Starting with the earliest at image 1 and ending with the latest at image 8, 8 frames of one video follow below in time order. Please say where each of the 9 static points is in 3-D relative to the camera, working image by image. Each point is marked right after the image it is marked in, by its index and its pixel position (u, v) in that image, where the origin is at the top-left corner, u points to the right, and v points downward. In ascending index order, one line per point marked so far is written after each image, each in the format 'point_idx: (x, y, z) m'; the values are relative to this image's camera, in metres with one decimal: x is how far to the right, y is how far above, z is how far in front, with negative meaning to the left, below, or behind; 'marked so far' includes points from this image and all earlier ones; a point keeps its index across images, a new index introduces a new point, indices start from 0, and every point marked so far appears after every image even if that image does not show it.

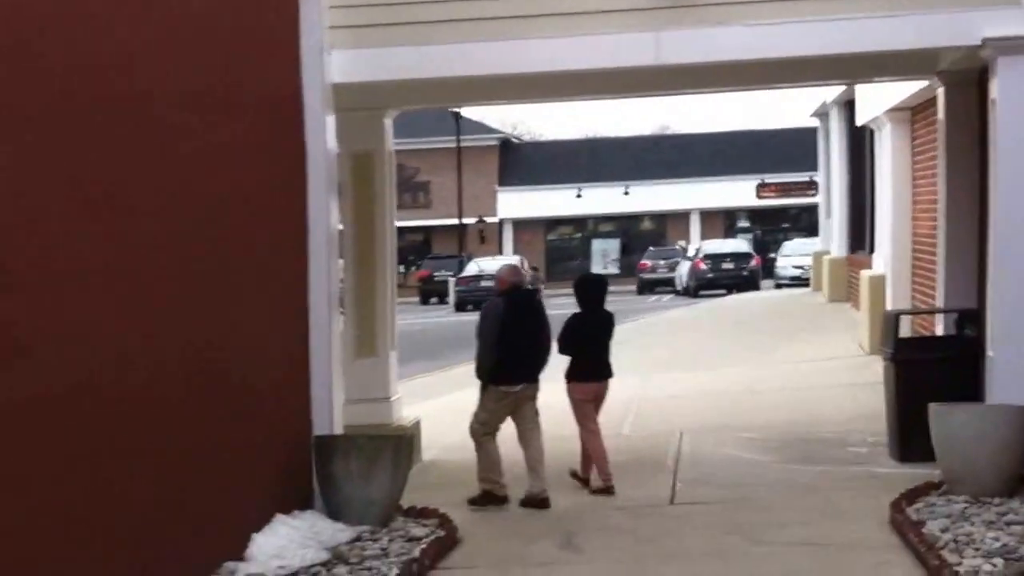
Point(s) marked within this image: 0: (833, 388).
0: (+2.8, -0.9, +13.7) m
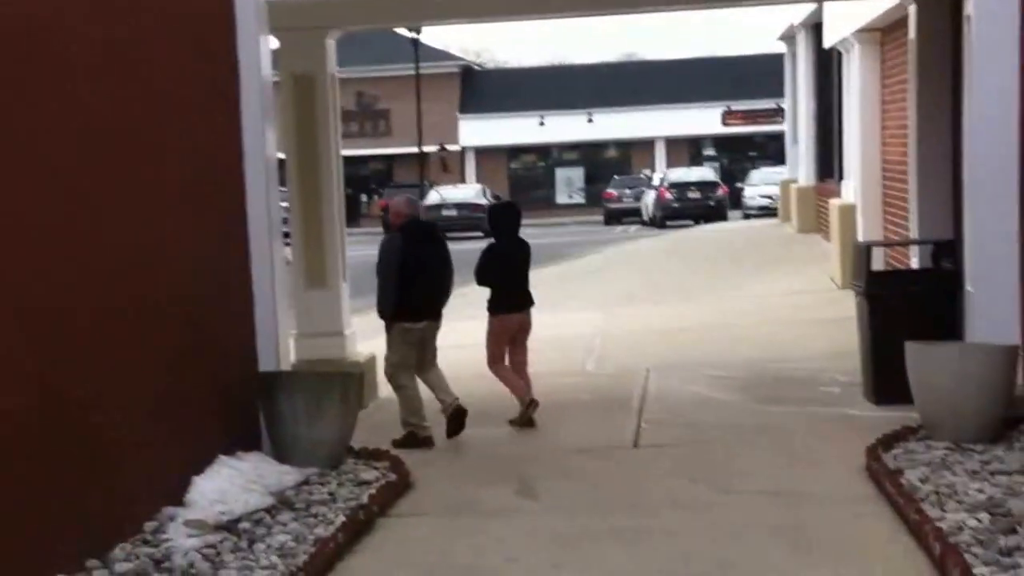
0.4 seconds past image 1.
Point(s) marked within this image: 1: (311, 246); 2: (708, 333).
0: (+2.4, -0.3, +13.3) m
1: (-1.3, +0.4, +10.4) m
2: (+1.7, -0.4, +13.2) m
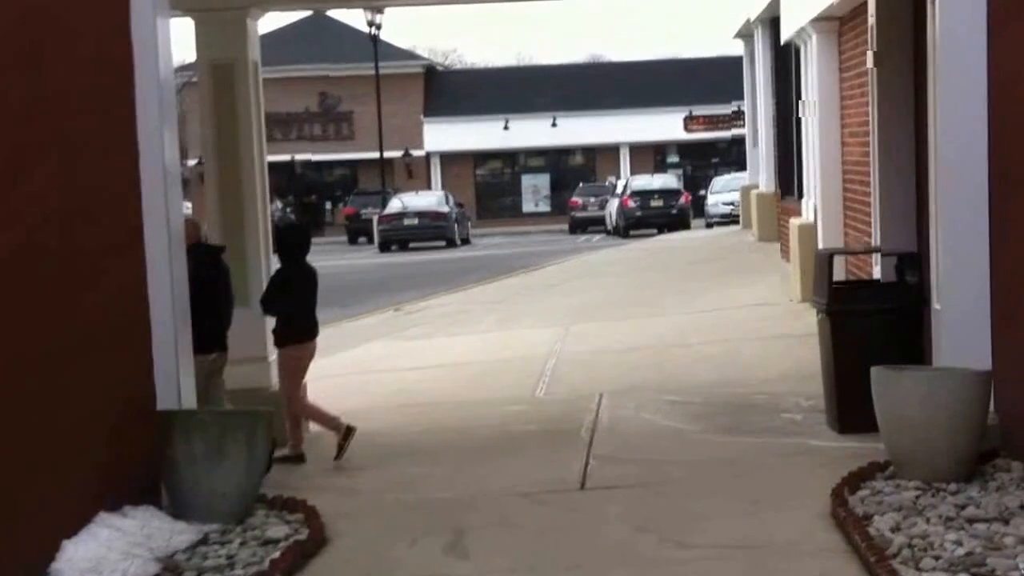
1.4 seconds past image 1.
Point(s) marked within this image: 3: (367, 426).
0: (+2.0, -0.4, +12.6) m
1: (-1.7, +0.2, +9.6) m
2: (+1.2, -0.5, +12.6) m
3: (-1.0, -0.9, +10.3) m
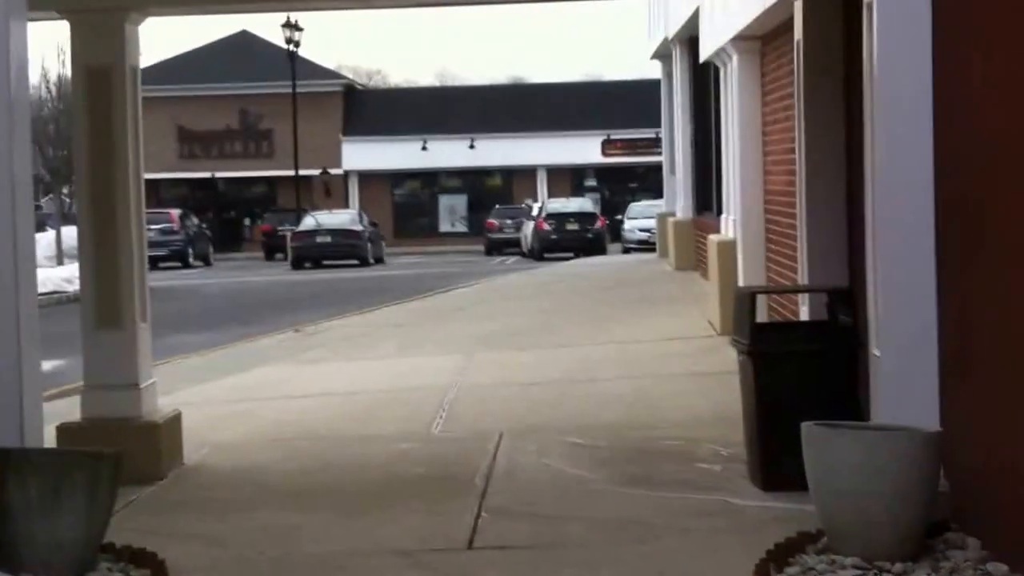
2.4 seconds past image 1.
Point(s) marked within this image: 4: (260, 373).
0: (+1.3, -0.7, +11.8) m
1: (-2.3, +0.1, +8.6) m
2: (+0.5, -0.7, +11.7) m
3: (-1.6, -1.0, +9.3) m
4: (-2.2, -0.7, +13.5) m
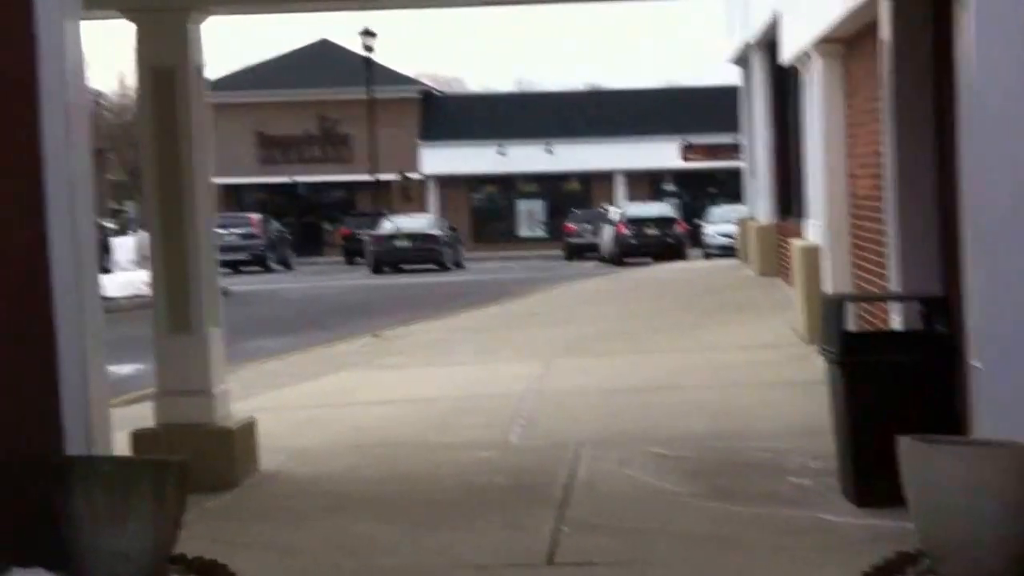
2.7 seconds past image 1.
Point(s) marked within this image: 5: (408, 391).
0: (+1.8, -0.7, +11.5) m
1: (-1.8, +0.1, +8.5) m
2: (+1.1, -0.8, +11.4) m
3: (-1.1, -1.0, +9.1) m
4: (-1.5, -0.8, +13.4) m
5: (-0.8, -0.8, +12.3) m
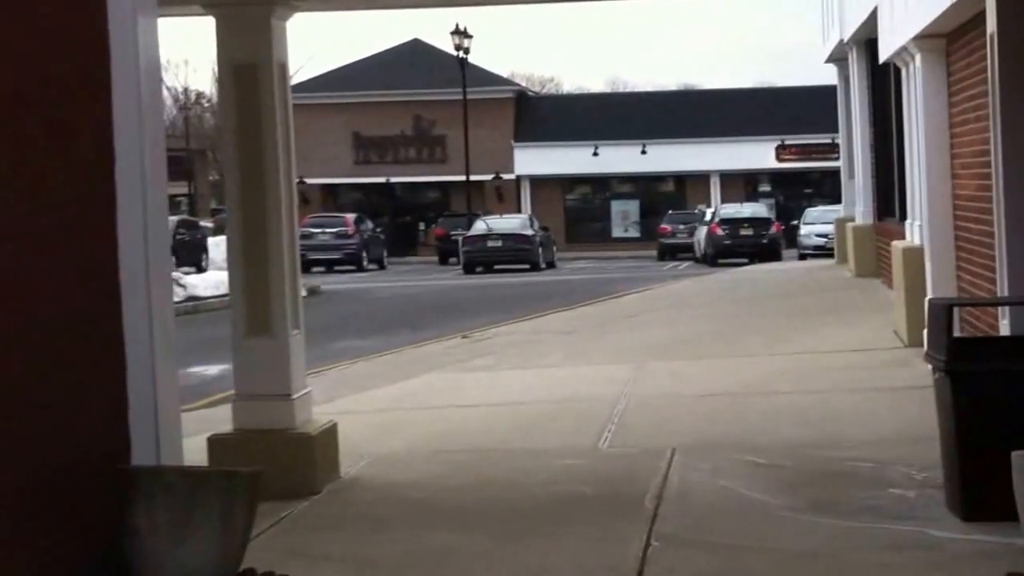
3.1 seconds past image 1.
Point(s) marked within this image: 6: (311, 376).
0: (+2.5, -0.7, +11.1) m
1: (-1.4, +0.1, +8.3) m
2: (+1.7, -0.8, +11.0) m
3: (-0.6, -1.0, +8.9) m
4: (-0.7, -0.8, +13.1) m
5: (-0.1, -0.8, +12.0) m
6: (-1.8, -0.8, +13.8) m
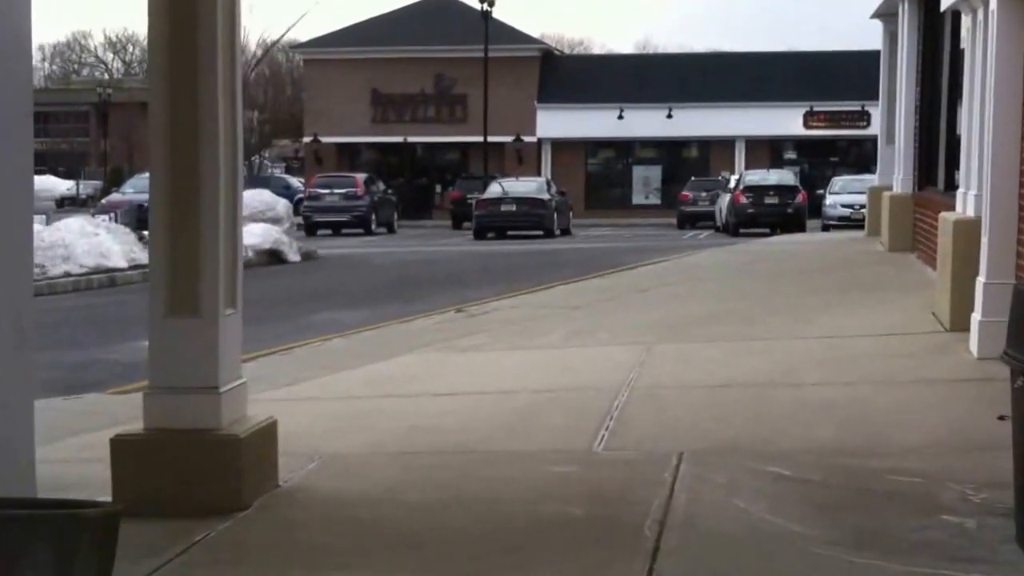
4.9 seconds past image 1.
0: (+2.4, -0.6, +9.6) m
1: (-1.5, +0.2, +6.9) m
2: (+1.6, -0.6, +9.6) m
3: (-0.7, -0.9, +7.5) m
4: (-0.8, -0.5, +11.7) m
5: (-0.2, -0.6, +10.6) m
6: (-1.8, -0.5, +12.4) m
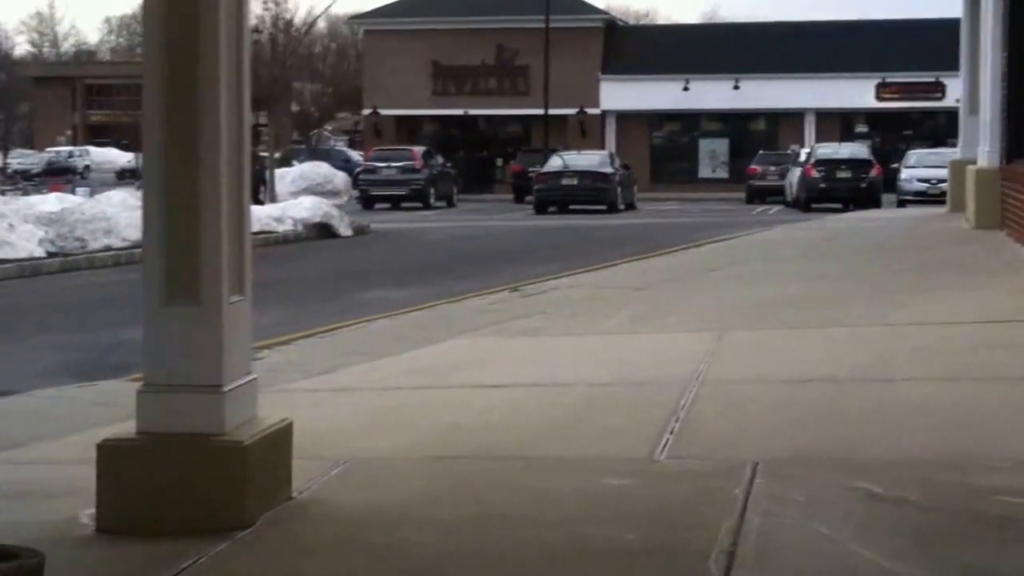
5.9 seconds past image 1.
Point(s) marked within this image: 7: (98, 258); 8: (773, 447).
0: (+2.7, -0.5, +8.5) m
1: (-1.3, +0.2, +5.9) m
2: (+1.9, -0.5, +8.5) m
3: (-0.5, -0.8, +6.5) m
4: (-0.4, -0.4, +10.8) m
5: (+0.1, -0.5, +9.6) m
6: (-1.4, -0.4, +11.5) m
7: (-4.9, +0.3, +18.5) m
8: (+1.2, -0.7, +7.1) m
